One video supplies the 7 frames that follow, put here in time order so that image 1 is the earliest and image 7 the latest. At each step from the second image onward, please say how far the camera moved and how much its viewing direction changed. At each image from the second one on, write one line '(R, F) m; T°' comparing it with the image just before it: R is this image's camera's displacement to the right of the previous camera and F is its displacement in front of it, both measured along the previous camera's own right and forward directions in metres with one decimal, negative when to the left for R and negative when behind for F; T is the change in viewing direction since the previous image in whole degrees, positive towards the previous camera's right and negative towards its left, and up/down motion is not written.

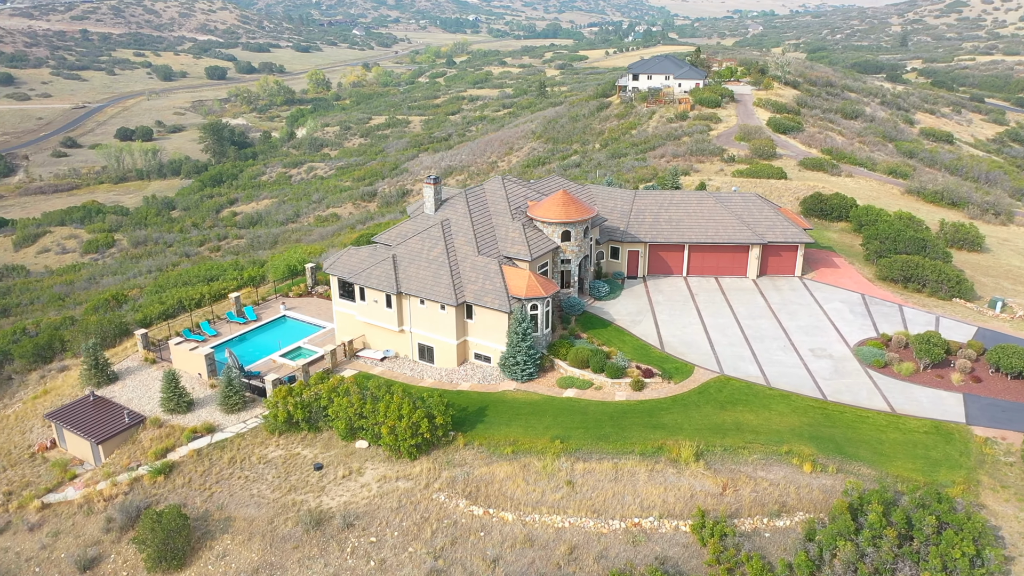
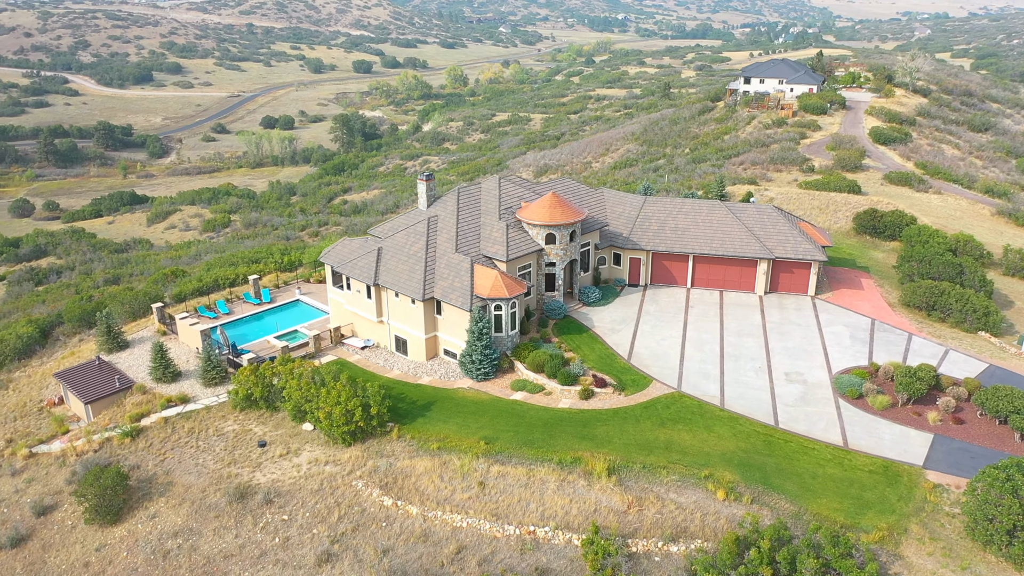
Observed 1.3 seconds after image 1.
(+6.7, +0.5) m; -10°
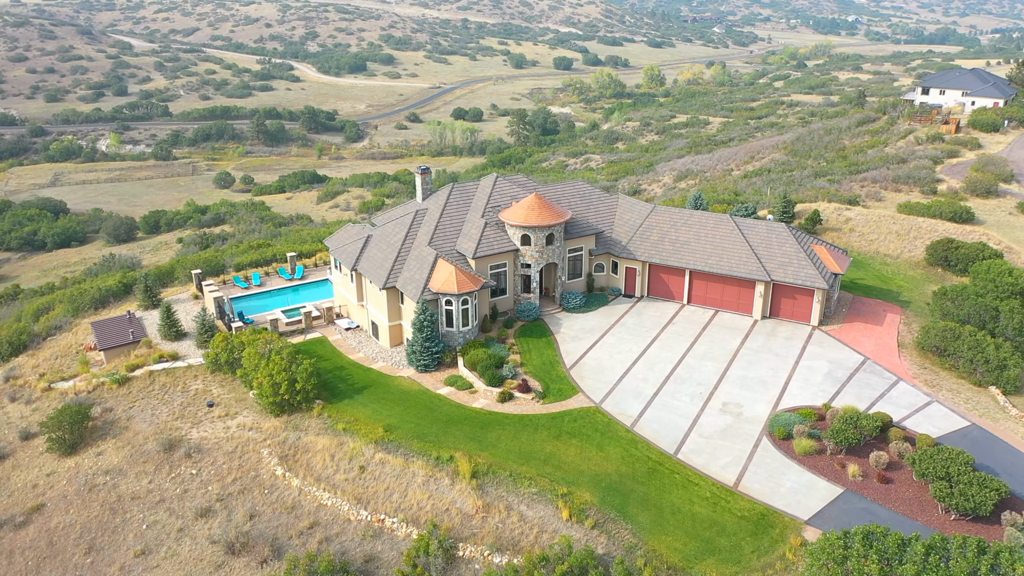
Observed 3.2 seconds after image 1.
(+9.7, +1.1) m; -14°
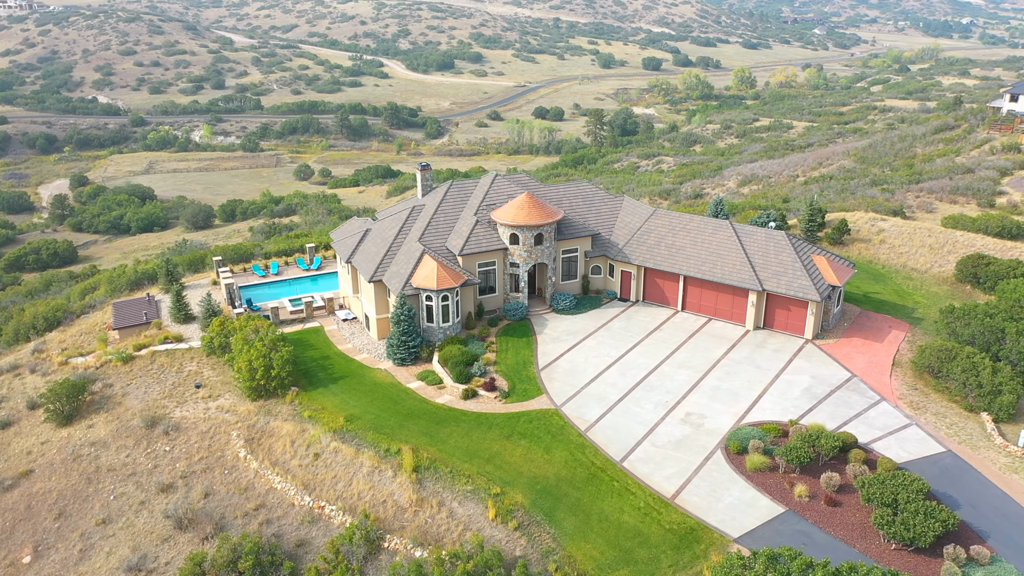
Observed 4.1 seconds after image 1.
(+4.3, +0.2) m; -6°
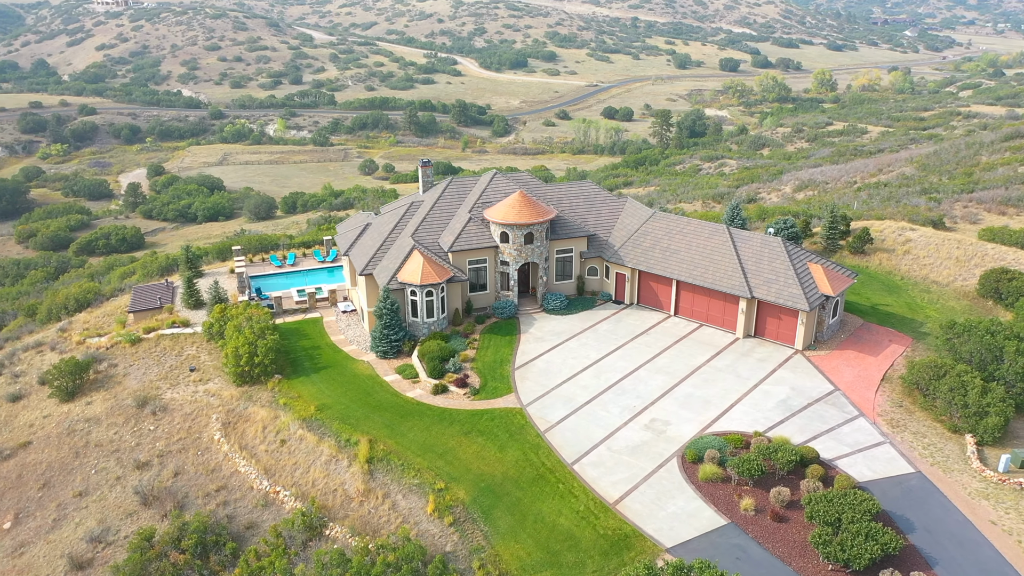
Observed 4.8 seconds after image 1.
(+3.7, +0.1) m; -5°
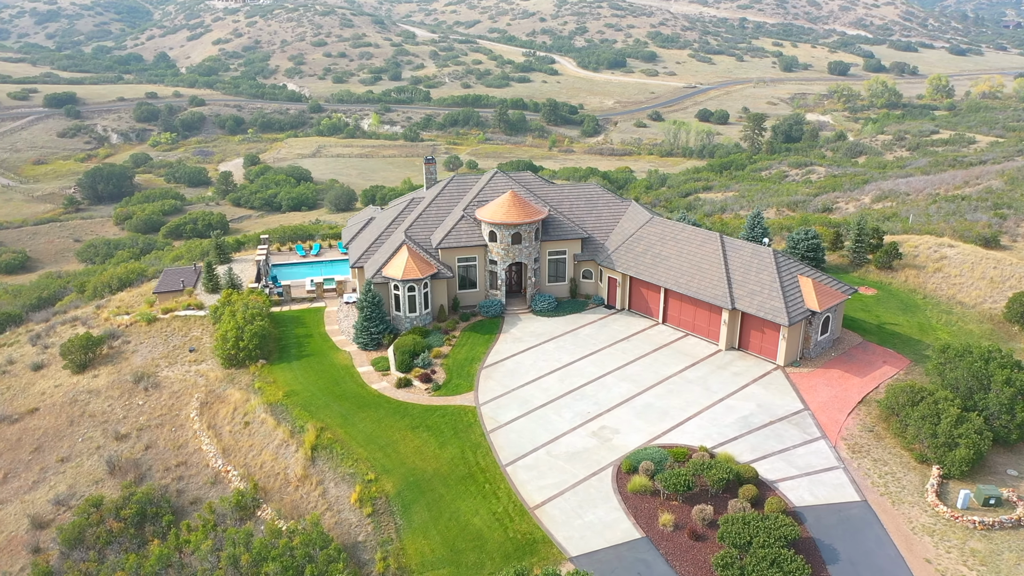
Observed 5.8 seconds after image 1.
(+4.9, +0.3) m; -7°
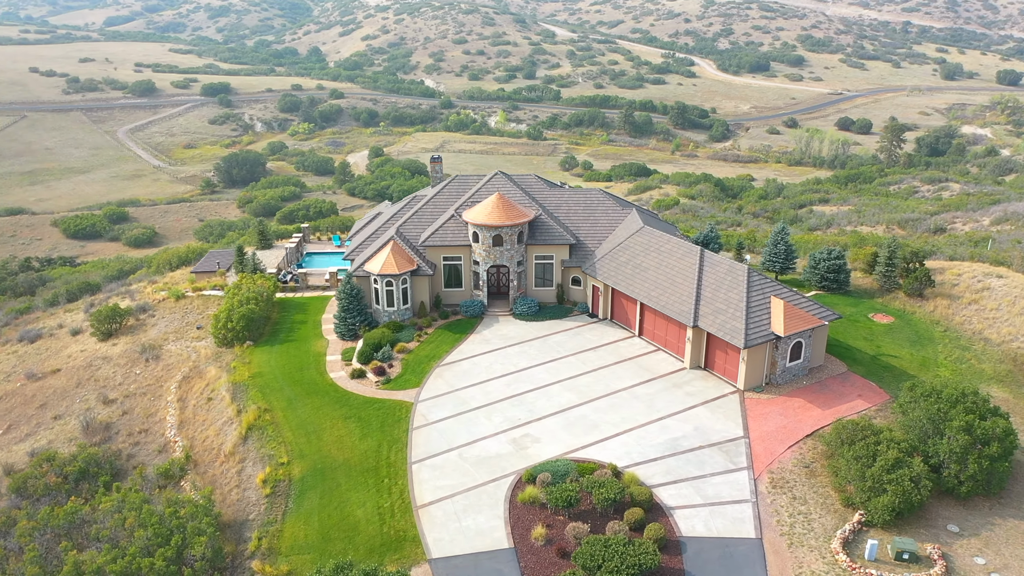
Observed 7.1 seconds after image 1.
(+6.8, +0.5) m; -10°
